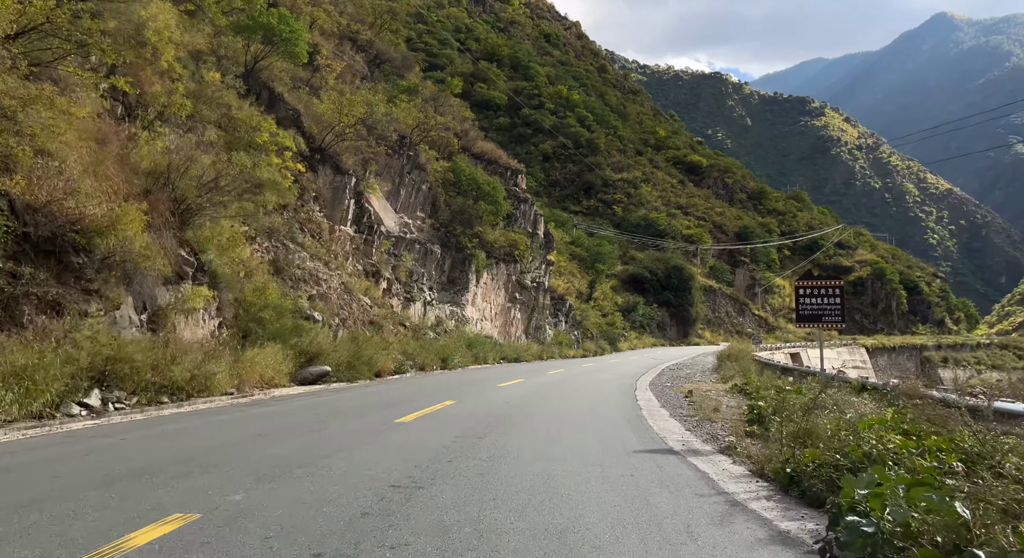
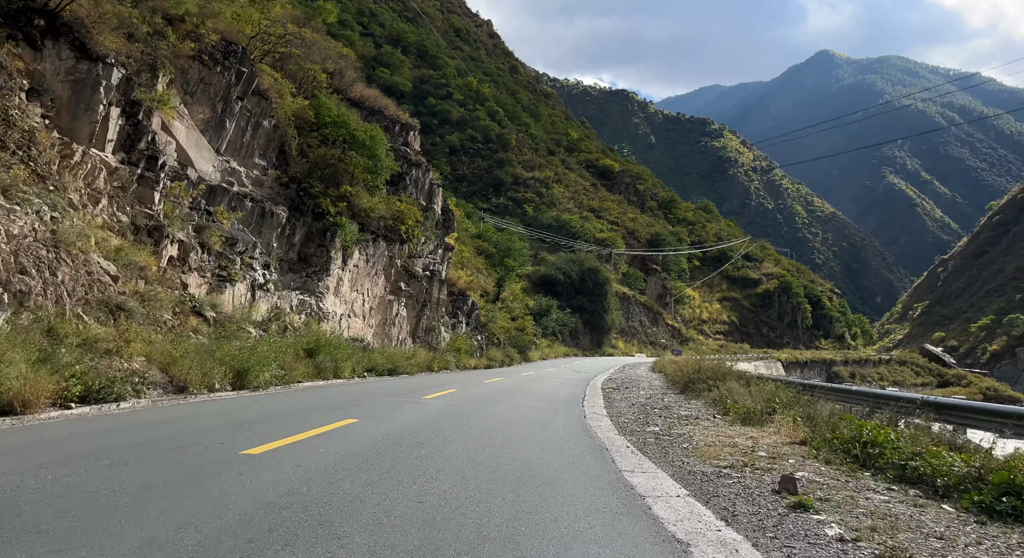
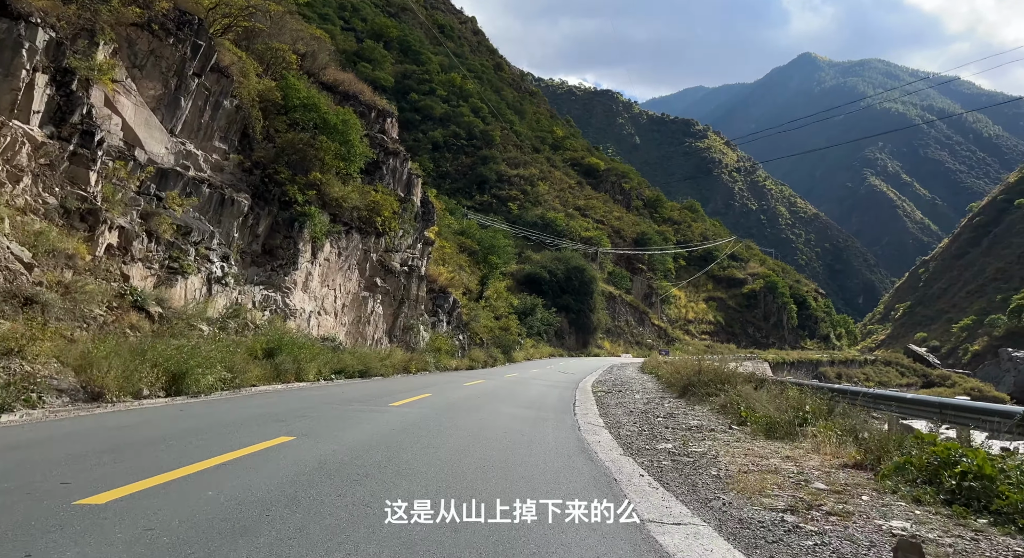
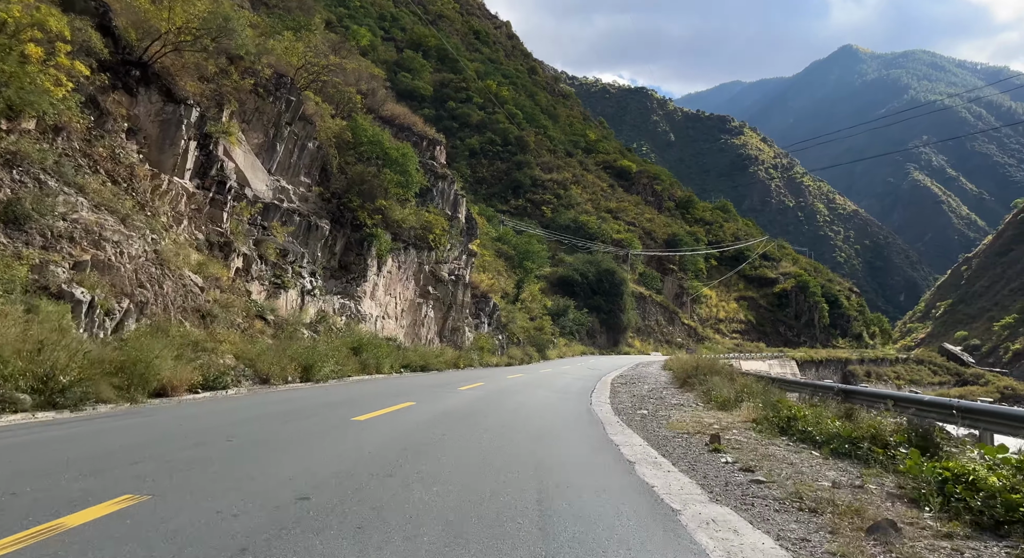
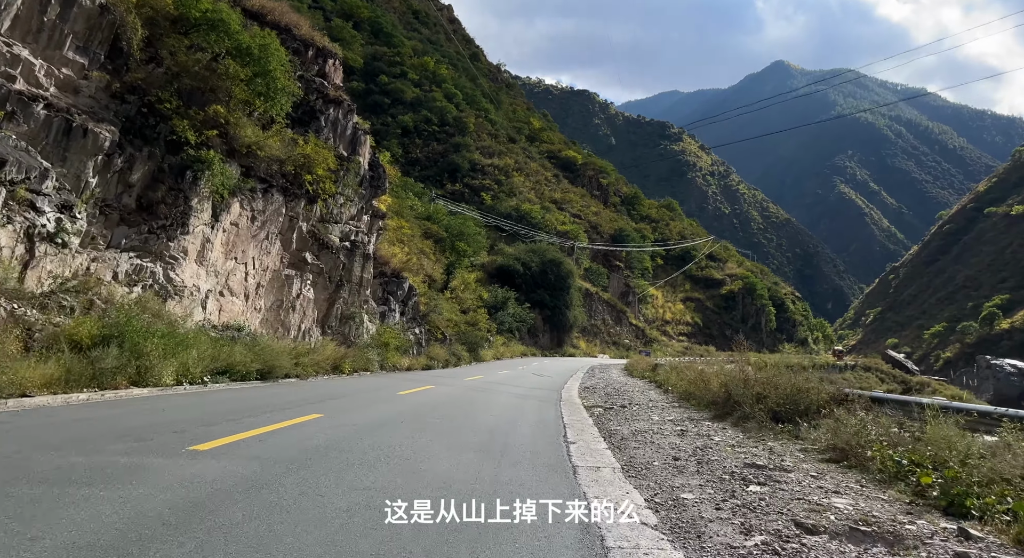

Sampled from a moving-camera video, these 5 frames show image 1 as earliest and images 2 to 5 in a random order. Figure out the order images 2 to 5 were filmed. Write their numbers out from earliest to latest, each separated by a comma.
4, 2, 3, 5
